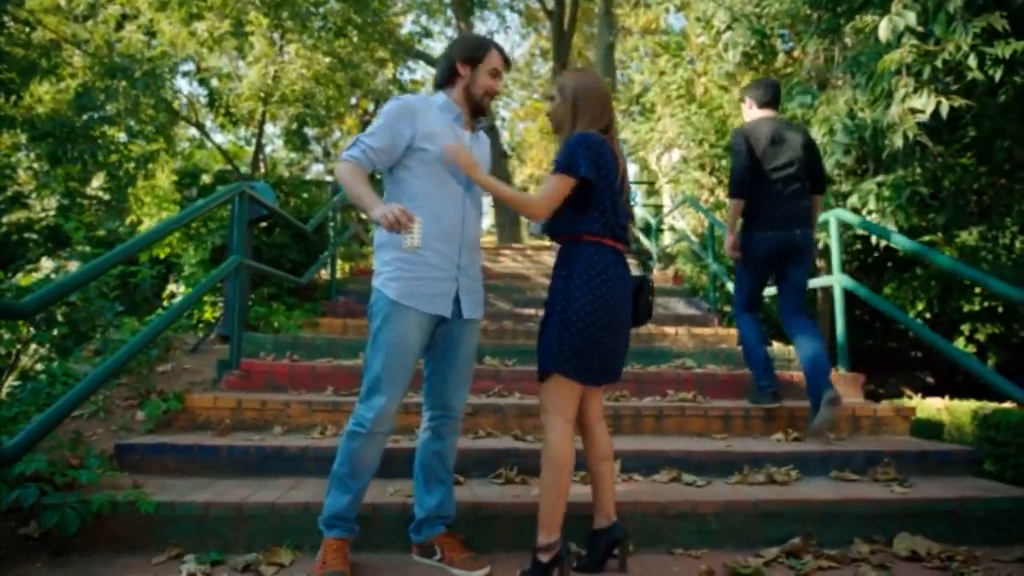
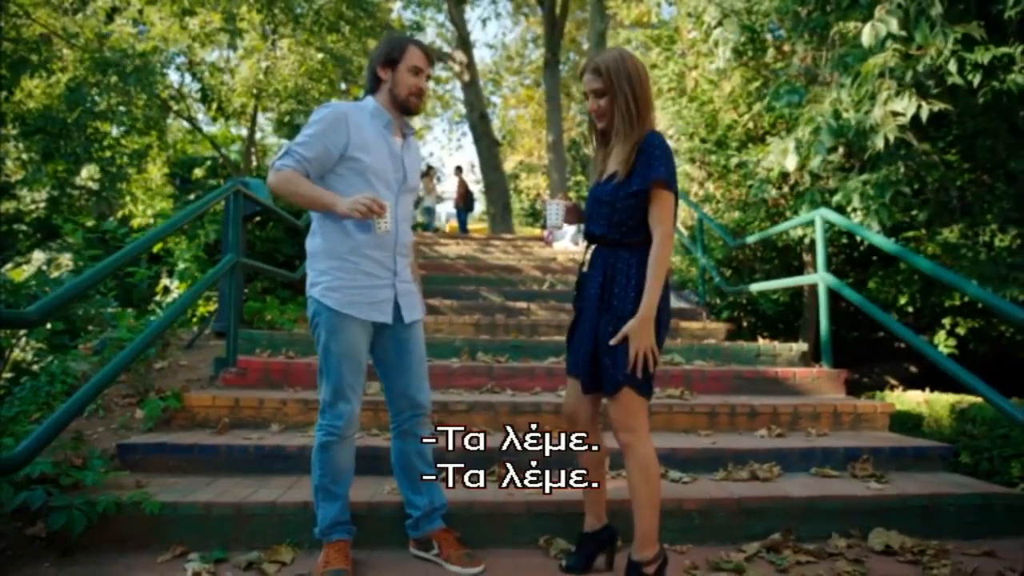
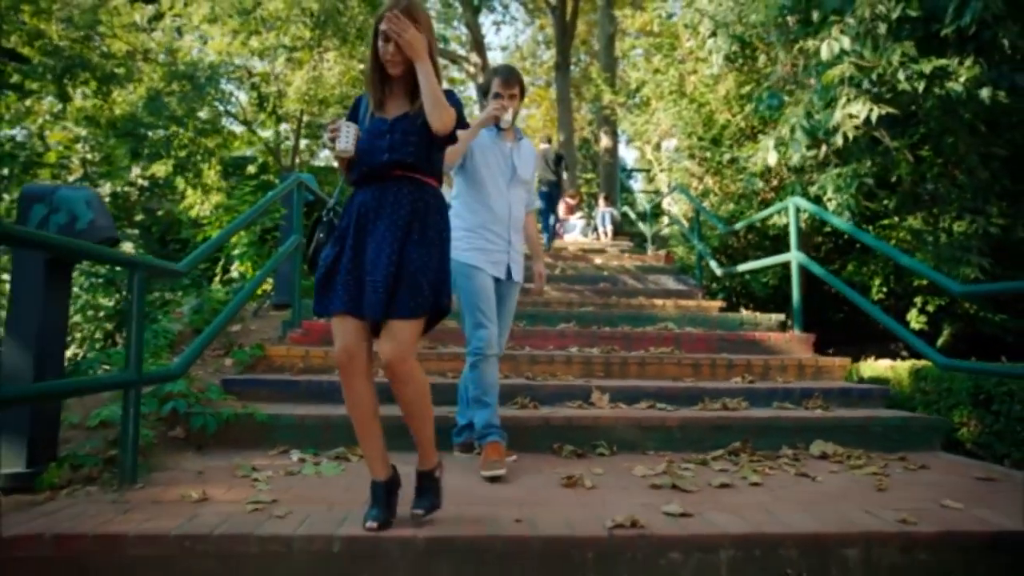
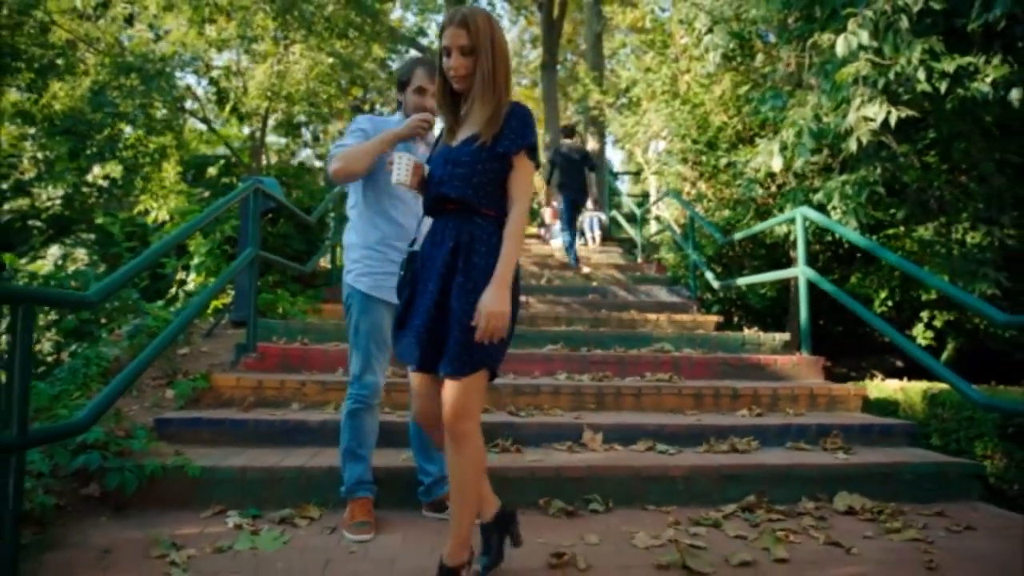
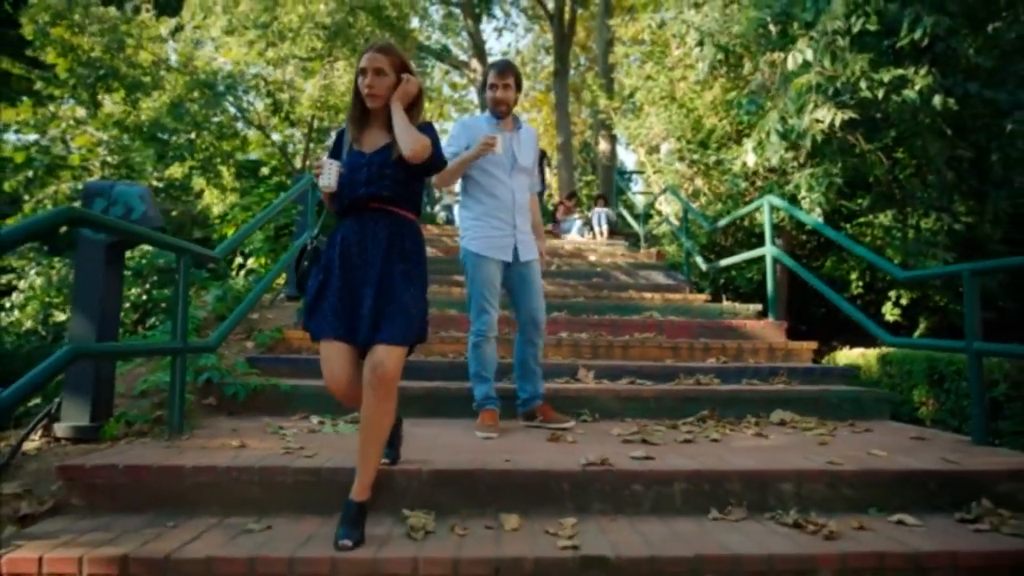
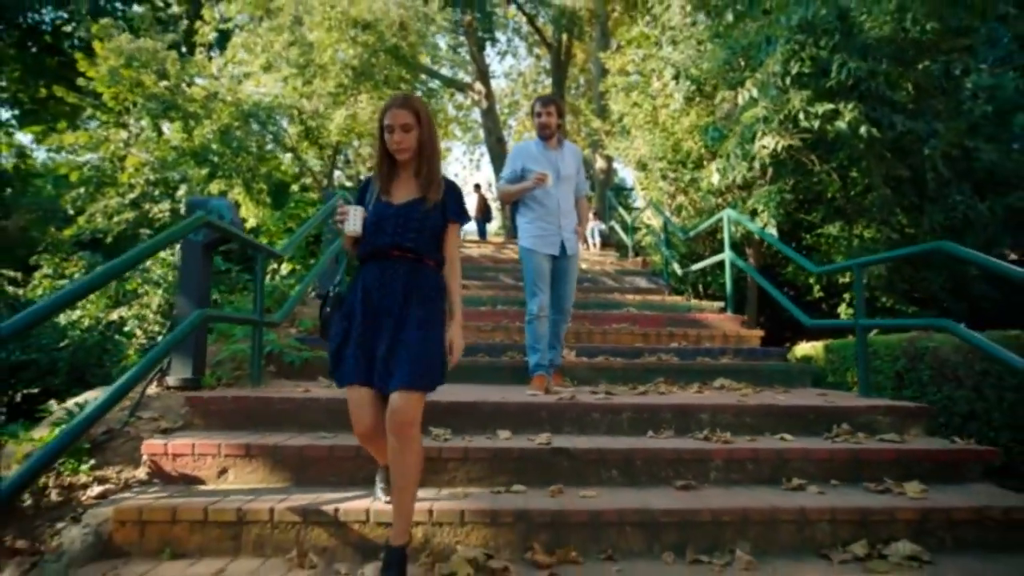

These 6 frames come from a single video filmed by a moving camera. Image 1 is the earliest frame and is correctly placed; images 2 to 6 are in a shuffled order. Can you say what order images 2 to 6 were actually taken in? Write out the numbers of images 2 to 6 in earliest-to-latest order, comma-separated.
2, 4, 3, 5, 6
